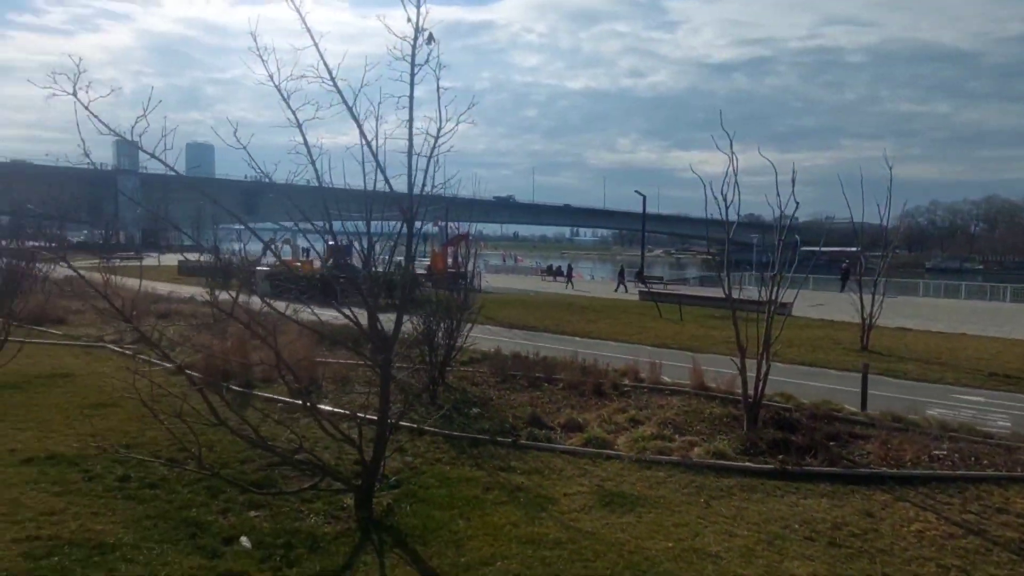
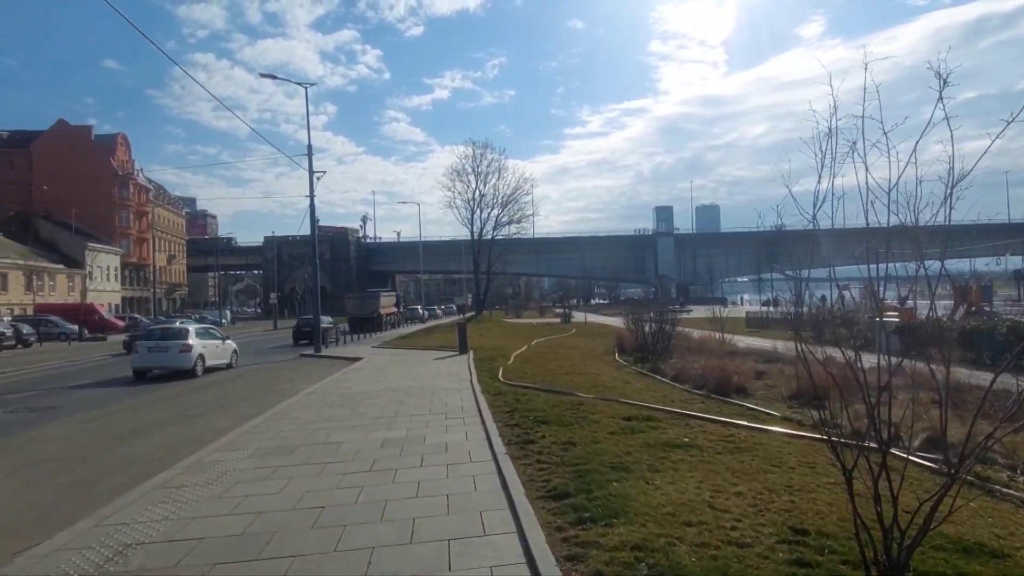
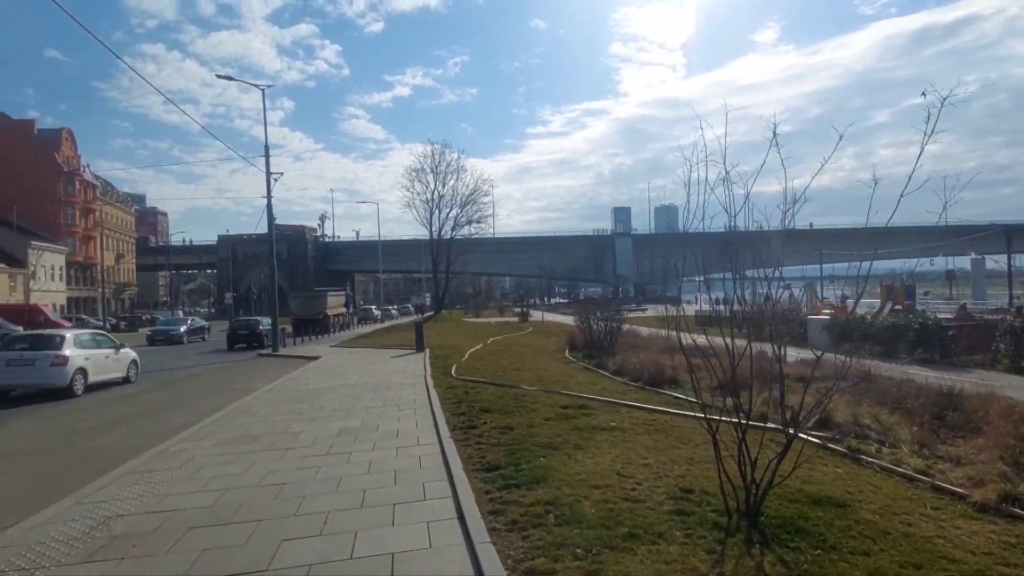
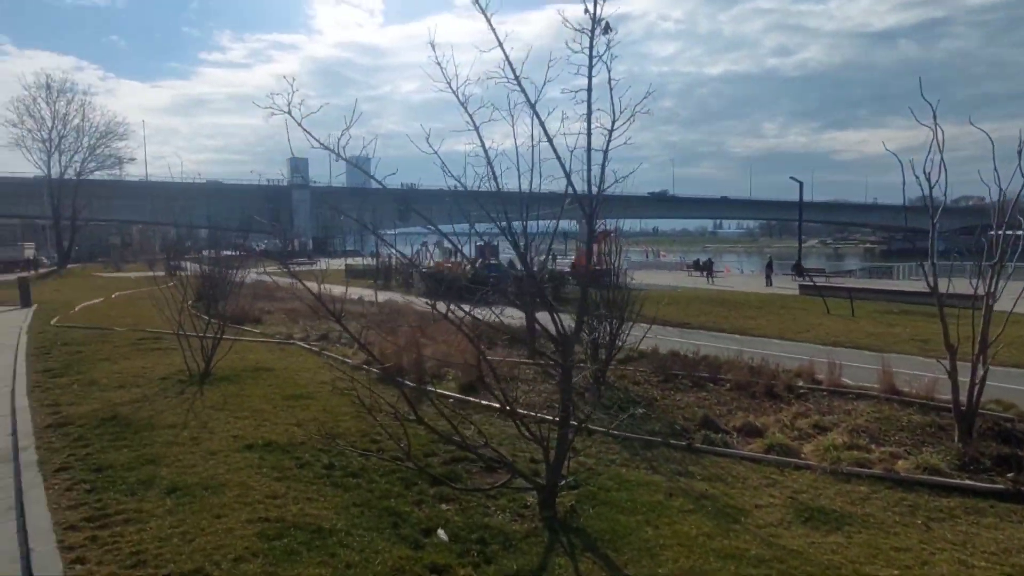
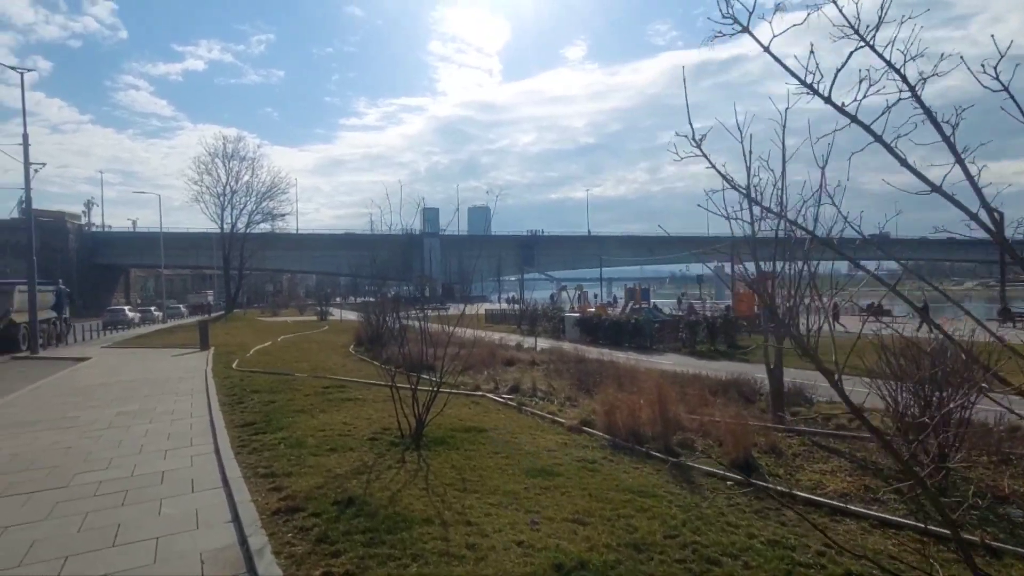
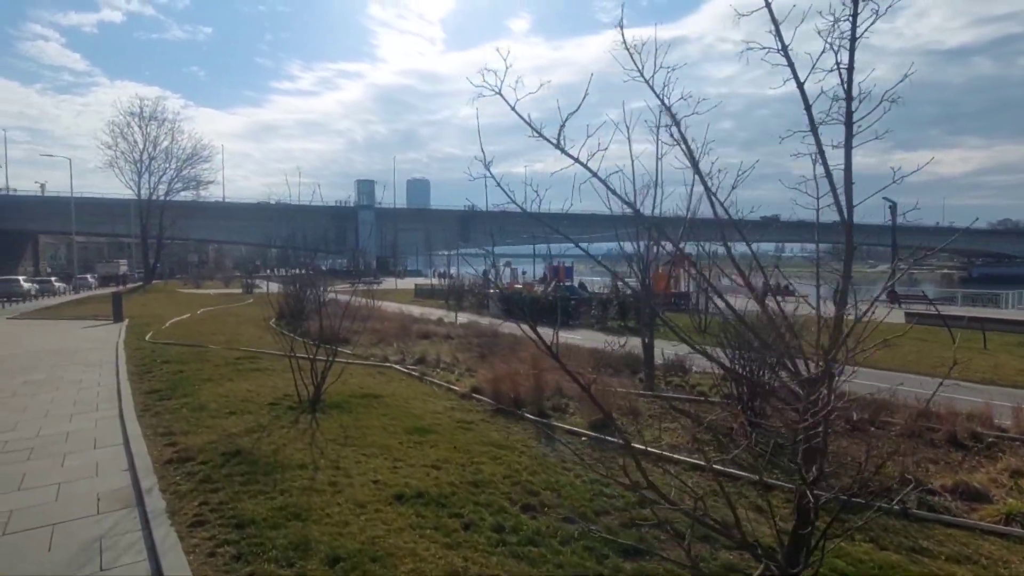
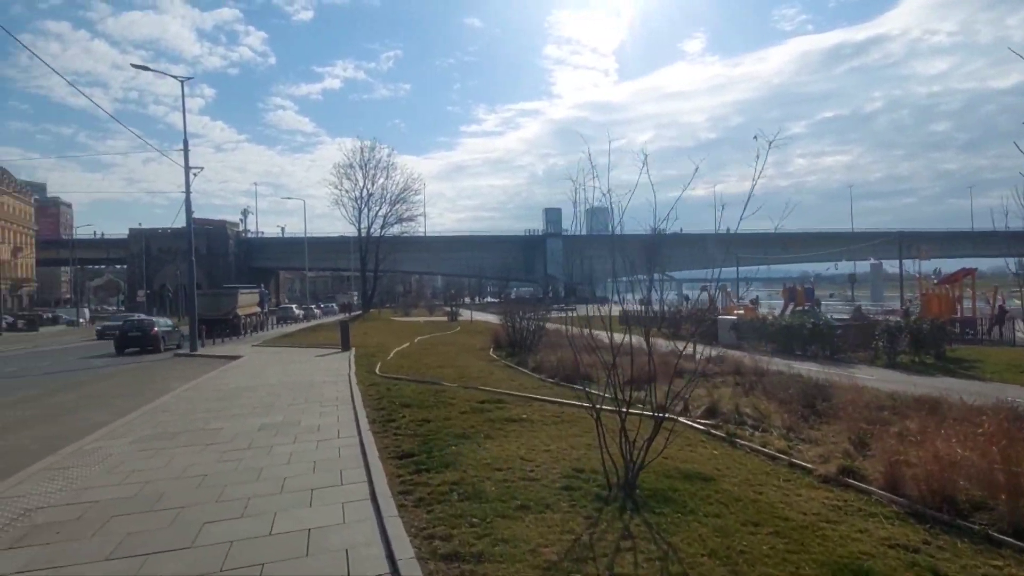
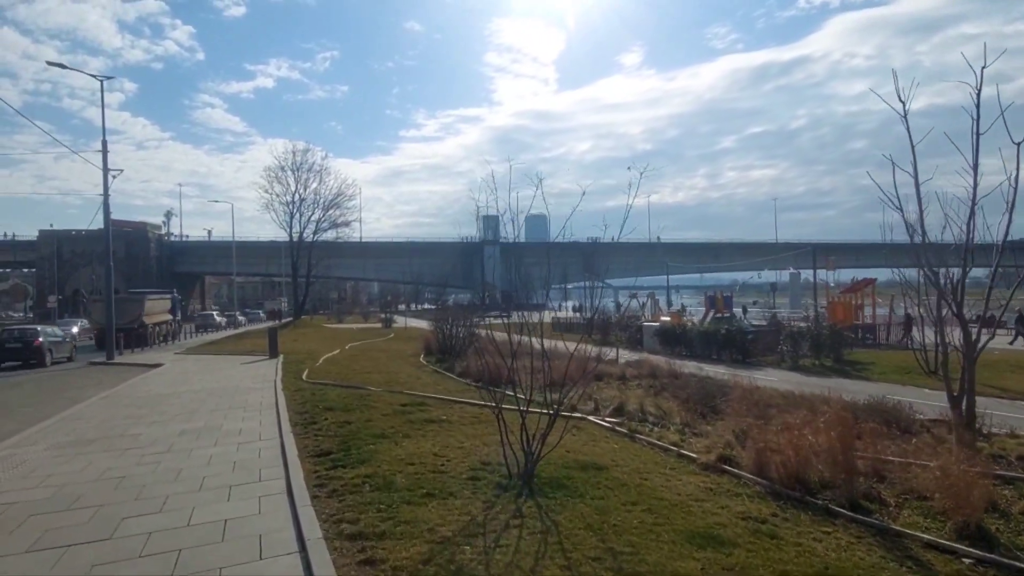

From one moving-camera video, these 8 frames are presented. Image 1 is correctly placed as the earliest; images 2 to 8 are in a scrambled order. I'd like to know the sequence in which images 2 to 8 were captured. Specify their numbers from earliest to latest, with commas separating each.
4, 6, 5, 8, 7, 3, 2
